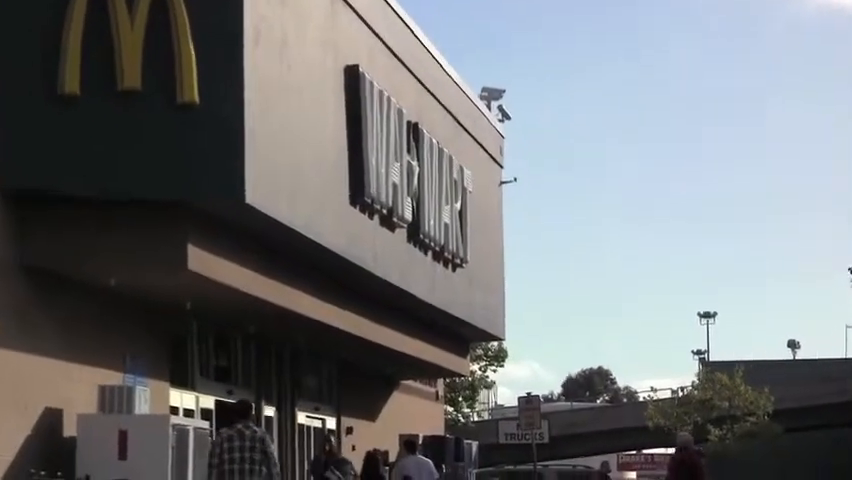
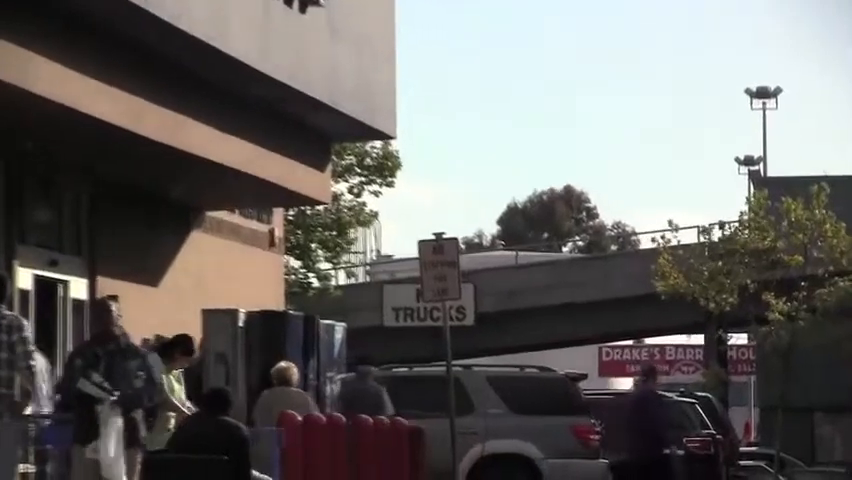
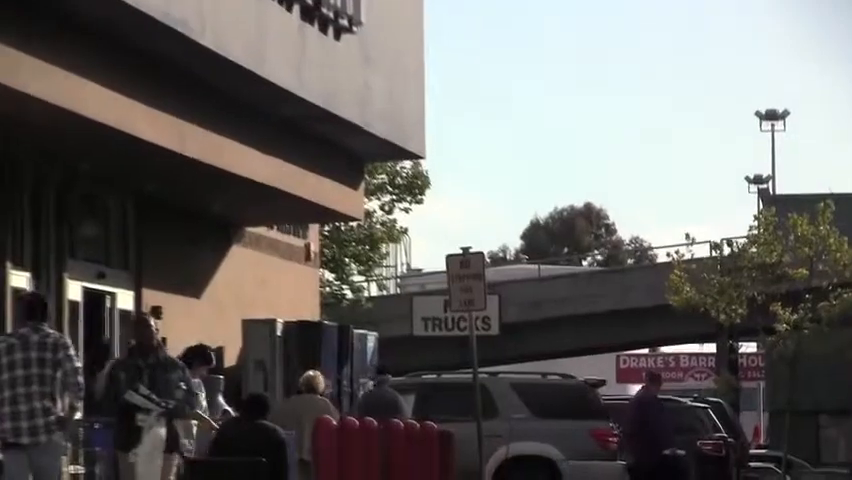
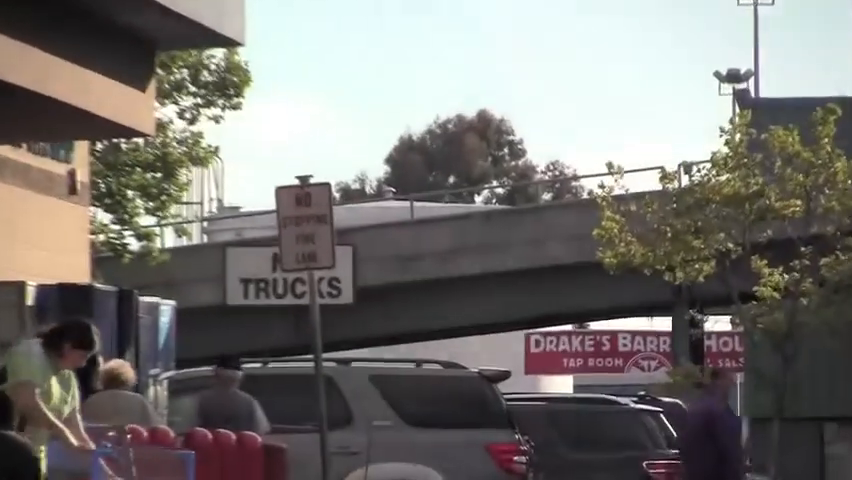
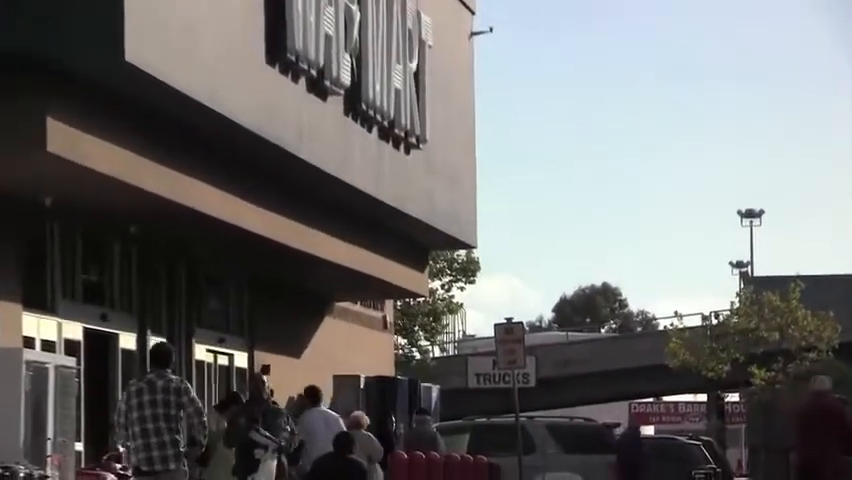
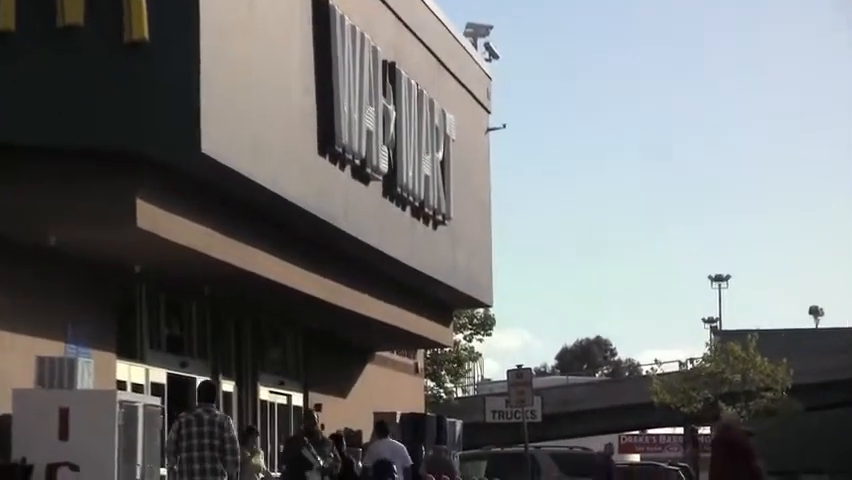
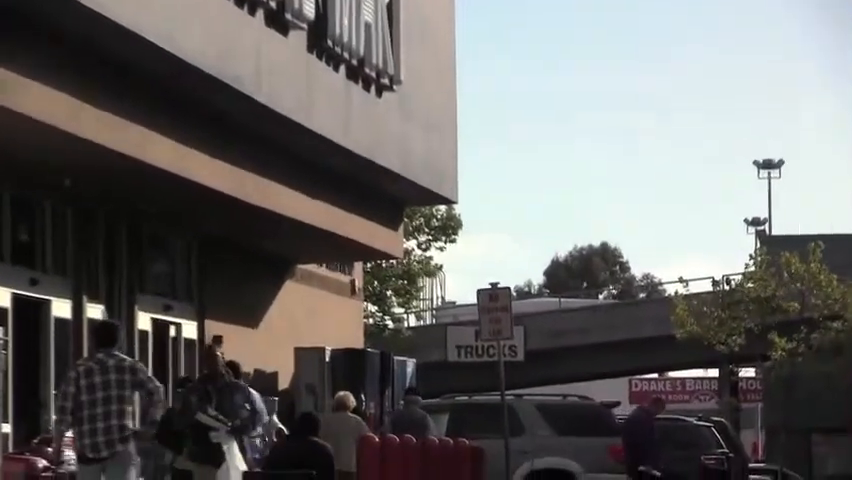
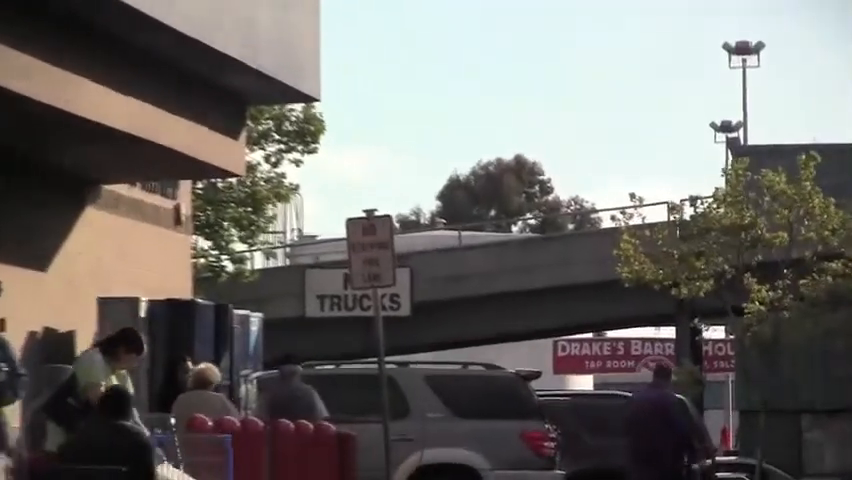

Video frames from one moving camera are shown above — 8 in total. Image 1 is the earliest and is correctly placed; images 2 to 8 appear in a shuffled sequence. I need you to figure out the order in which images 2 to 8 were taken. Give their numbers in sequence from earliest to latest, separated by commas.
6, 5, 7, 3, 2, 8, 4
